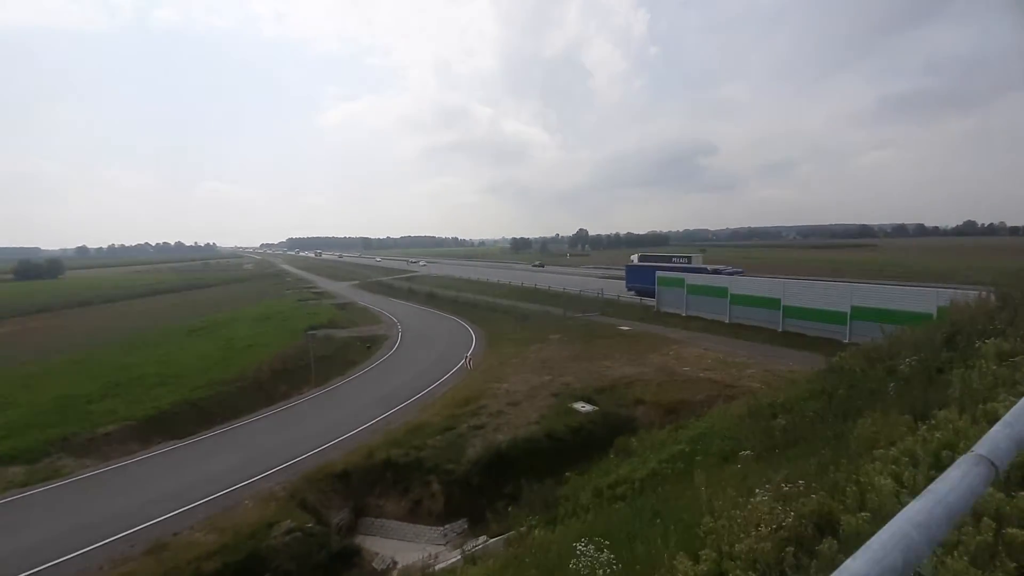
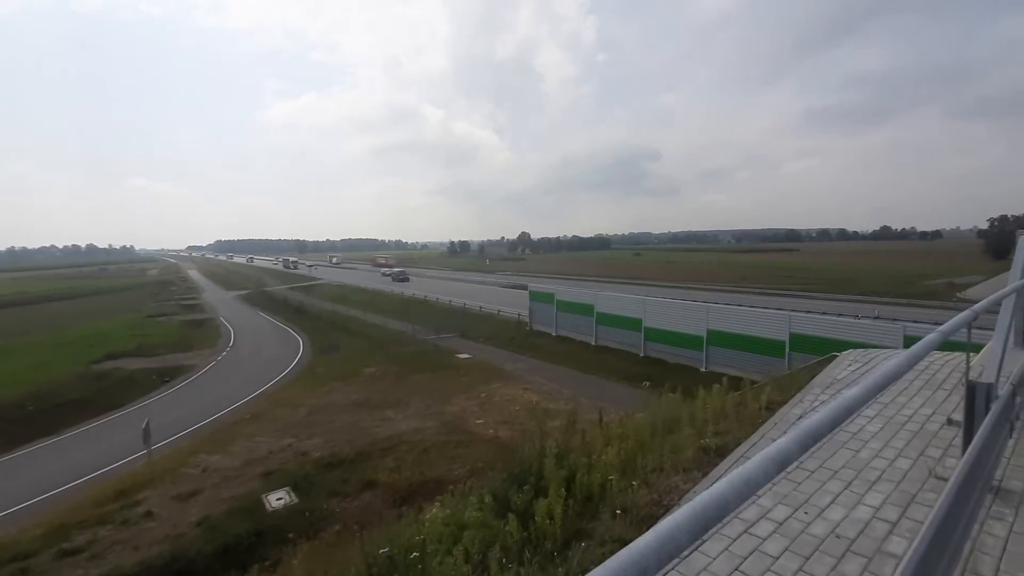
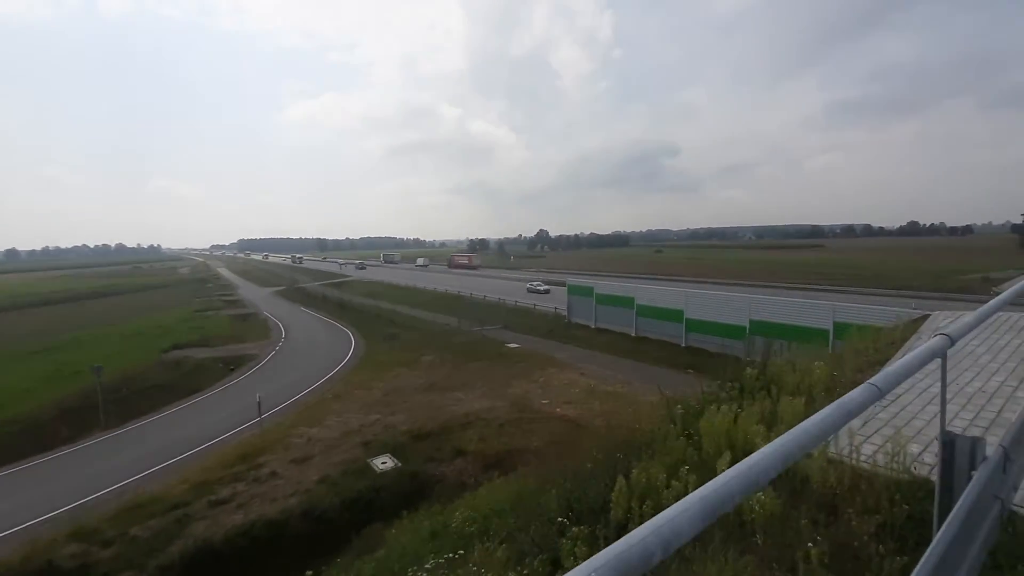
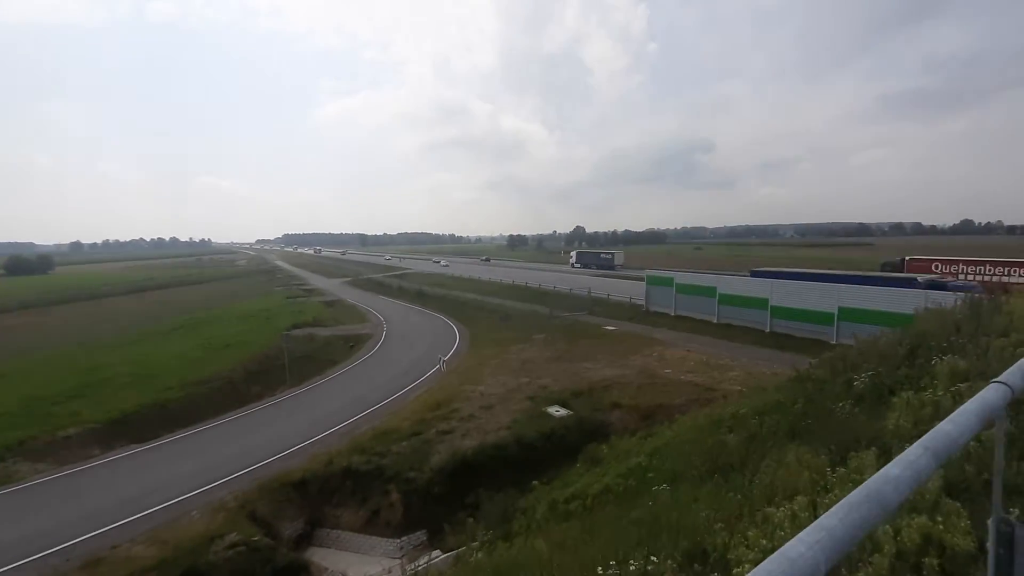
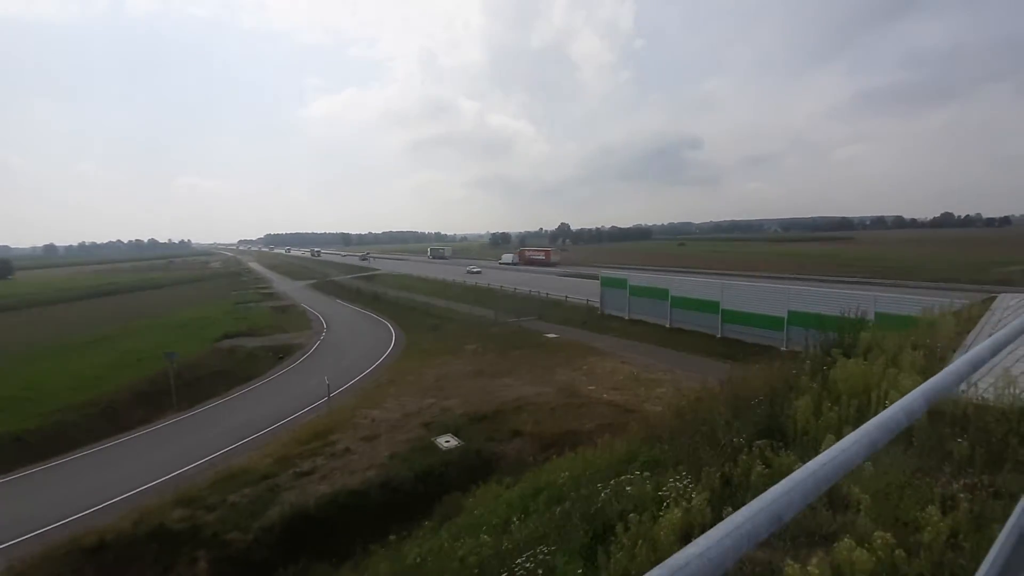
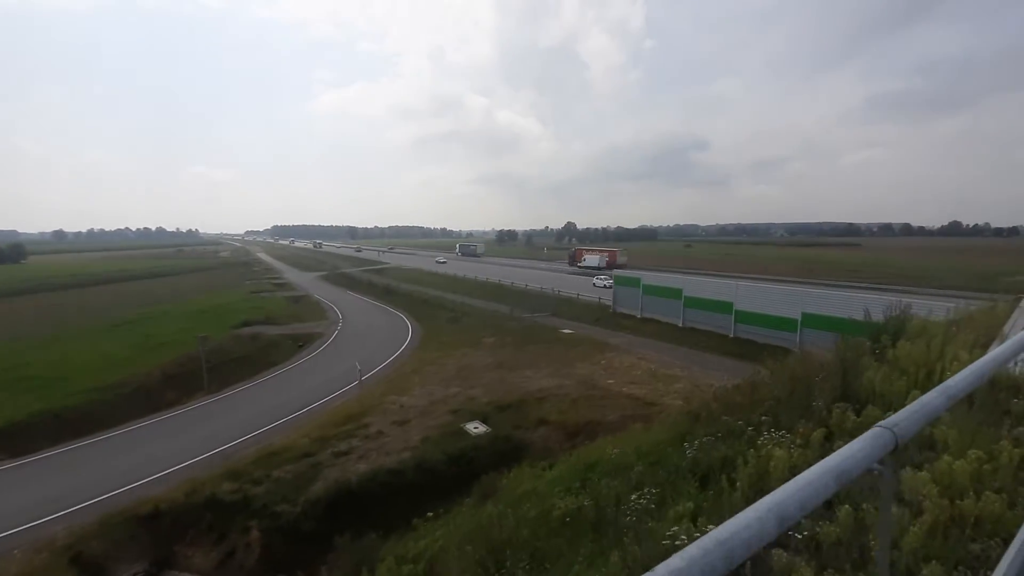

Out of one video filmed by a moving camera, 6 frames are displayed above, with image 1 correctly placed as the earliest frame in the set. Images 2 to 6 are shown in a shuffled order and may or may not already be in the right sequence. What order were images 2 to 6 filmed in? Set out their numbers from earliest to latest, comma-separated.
4, 6, 5, 3, 2
